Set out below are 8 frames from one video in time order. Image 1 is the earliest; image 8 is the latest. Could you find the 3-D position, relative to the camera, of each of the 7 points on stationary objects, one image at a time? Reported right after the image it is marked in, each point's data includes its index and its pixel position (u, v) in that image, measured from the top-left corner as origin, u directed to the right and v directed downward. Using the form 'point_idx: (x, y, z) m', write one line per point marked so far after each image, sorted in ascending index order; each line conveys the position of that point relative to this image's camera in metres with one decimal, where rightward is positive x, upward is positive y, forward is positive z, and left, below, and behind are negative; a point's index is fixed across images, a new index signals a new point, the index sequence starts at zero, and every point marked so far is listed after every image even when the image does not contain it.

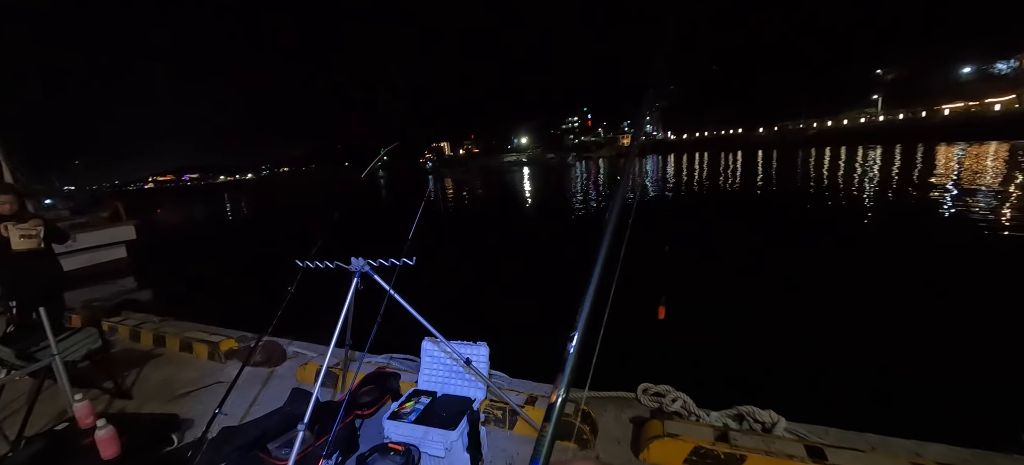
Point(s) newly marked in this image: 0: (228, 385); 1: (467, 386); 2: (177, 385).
0: (-2.8, -1.5, +3.7) m
1: (-0.4, -1.1, +2.6) m
2: (-3.4, -1.5, +3.8) m
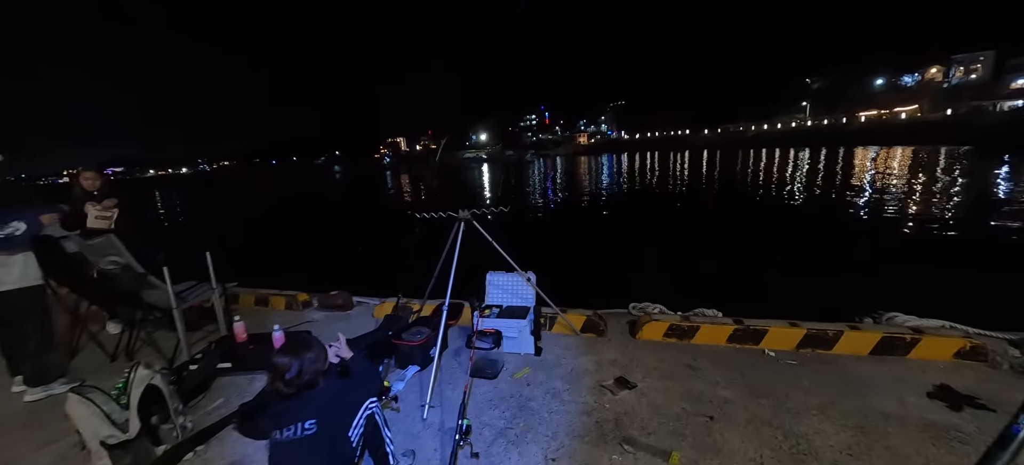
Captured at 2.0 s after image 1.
0: (-2.5, -1.2, +4.7) m
1: (+0.1, -0.7, +3.9) m
2: (-3.1, -1.2, +4.7) m
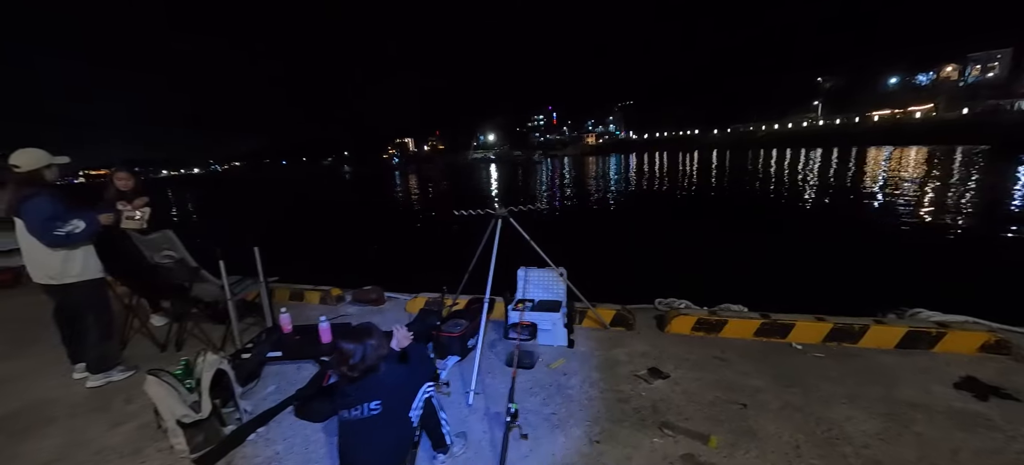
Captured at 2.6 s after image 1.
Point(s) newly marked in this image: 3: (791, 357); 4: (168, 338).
0: (-2.1, -1.1, +4.9) m
1: (+0.4, -0.7, +4.0) m
2: (-2.7, -1.2, +4.9) m
3: (+2.6, -1.1, +3.4) m
4: (-4.1, -1.3, +4.4) m
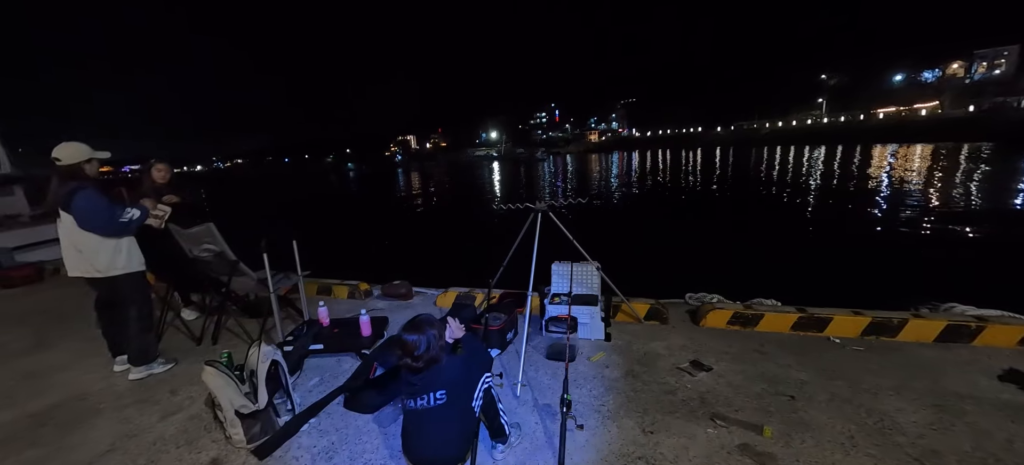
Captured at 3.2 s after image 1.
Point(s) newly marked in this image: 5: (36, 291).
0: (-1.8, -1.0, +4.9) m
1: (+0.8, -0.6, +4.0) m
2: (-2.3, -1.1, +5.0) m
3: (+2.9, -1.1, +3.4) m
4: (-3.7, -1.2, +4.4) m
5: (-8.4, -1.0, +6.5) m
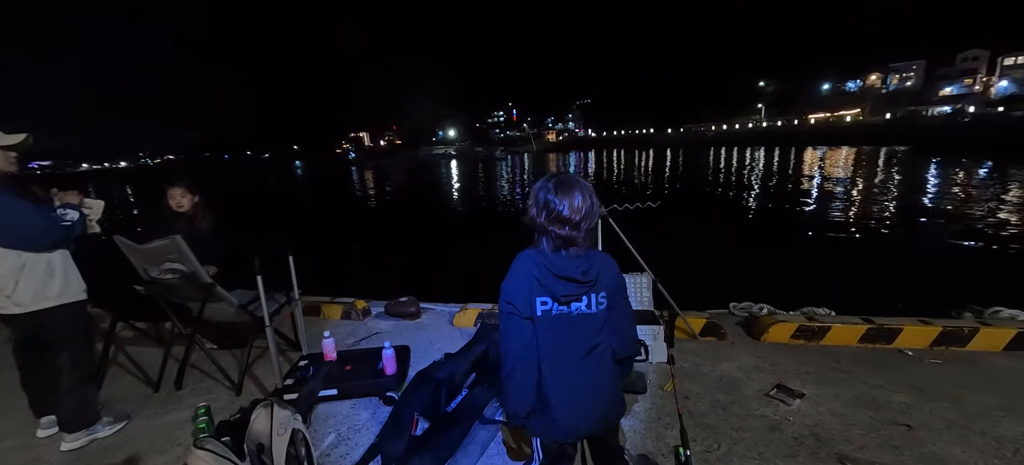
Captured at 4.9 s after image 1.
0: (-1.4, -1.1, +4.2) m
1: (+1.2, -0.7, +3.6) m
2: (-2.0, -1.2, +4.2) m
3: (+3.4, -1.1, +3.2) m
4: (-3.3, -1.3, +3.5) m
5: (-8.2, -1.2, +5.1) m
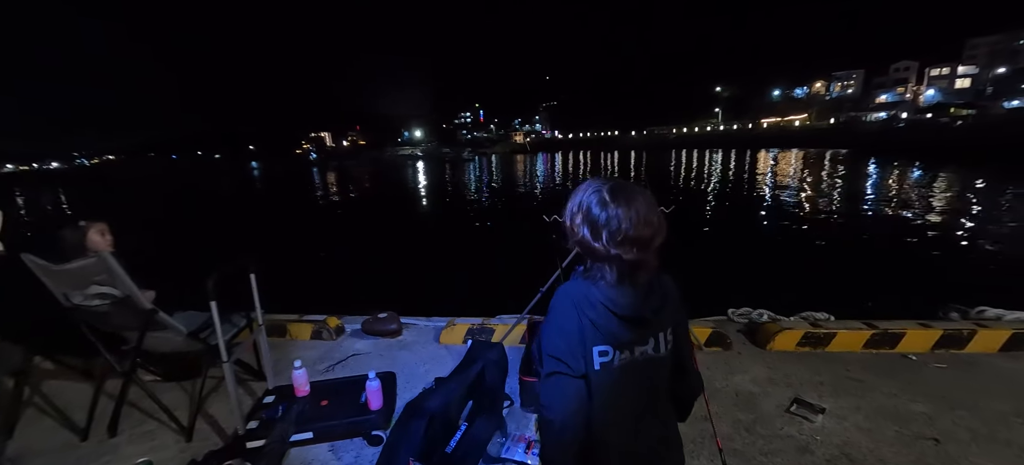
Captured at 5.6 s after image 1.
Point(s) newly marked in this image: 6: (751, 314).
0: (-1.5, -1.2, +3.8) m
1: (+1.2, -0.7, +3.4) m
2: (-2.1, -1.3, +3.7) m
3: (+3.4, -1.2, +3.1) m
4: (-3.3, -1.4, +2.9) m
5: (-8.3, -1.4, +4.1) m
6: (+2.6, -0.9, +4.0) m
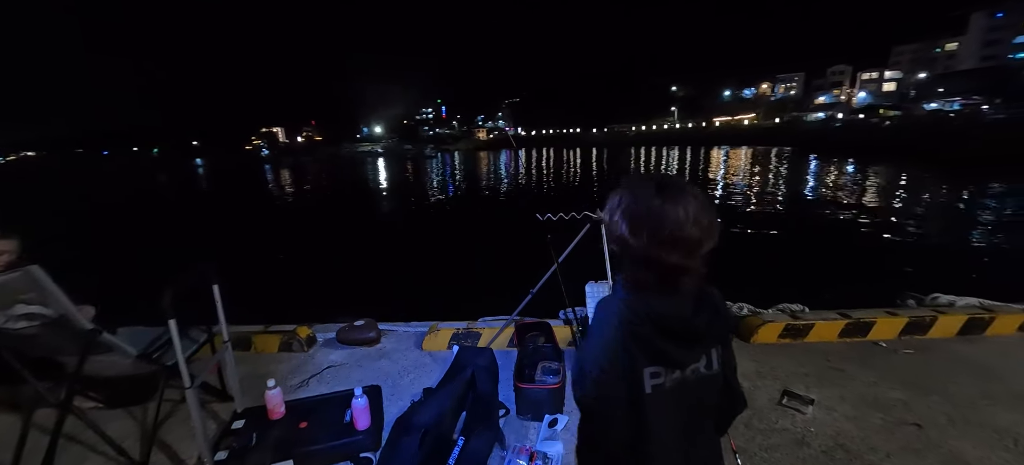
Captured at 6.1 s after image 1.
0: (-1.6, -1.3, +3.5) m
1: (+1.1, -0.7, +3.3) m
2: (-2.2, -1.3, +3.4) m
3: (+3.3, -1.1, +3.3) m
4: (-3.3, -1.5, +2.5) m
5: (-8.4, -1.5, +3.2) m
6: (+2.5, -0.8, +4.1) m
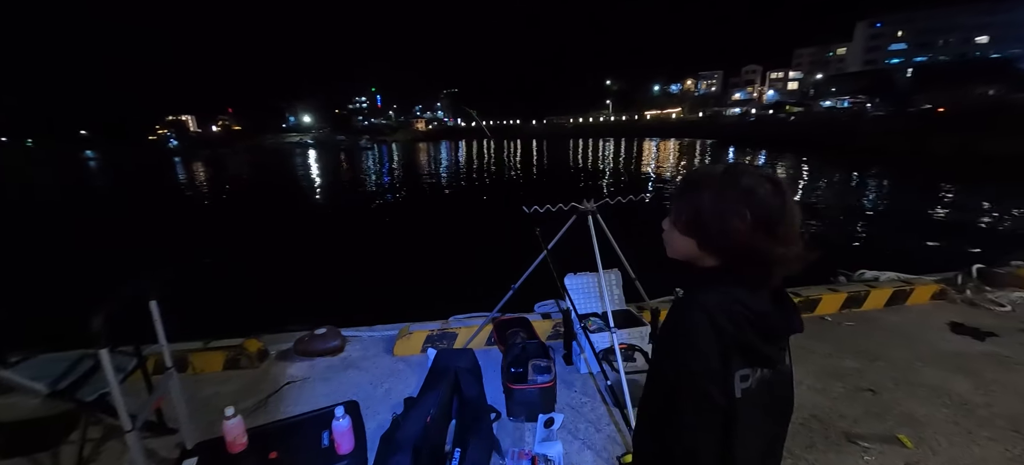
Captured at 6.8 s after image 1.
0: (-1.7, -1.3, +3.1) m
1: (+0.9, -0.6, +3.3) m
2: (-2.3, -1.3, +2.9) m
3: (+3.2, -0.9, +3.6) m
4: (-3.3, -1.6, +1.9) m
5: (-8.5, -1.7, +1.9) m
6: (+2.2, -0.7, +4.3) m
